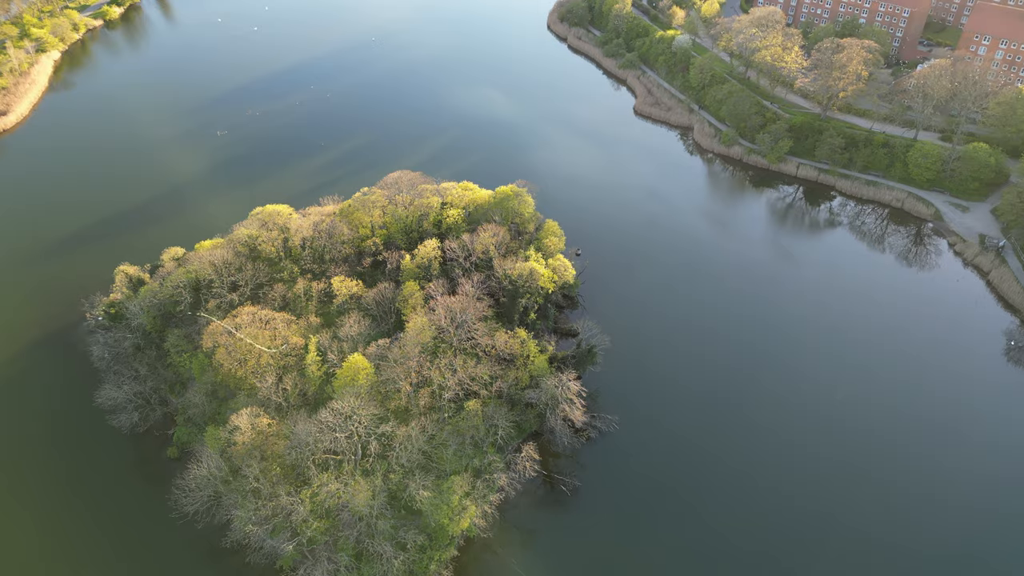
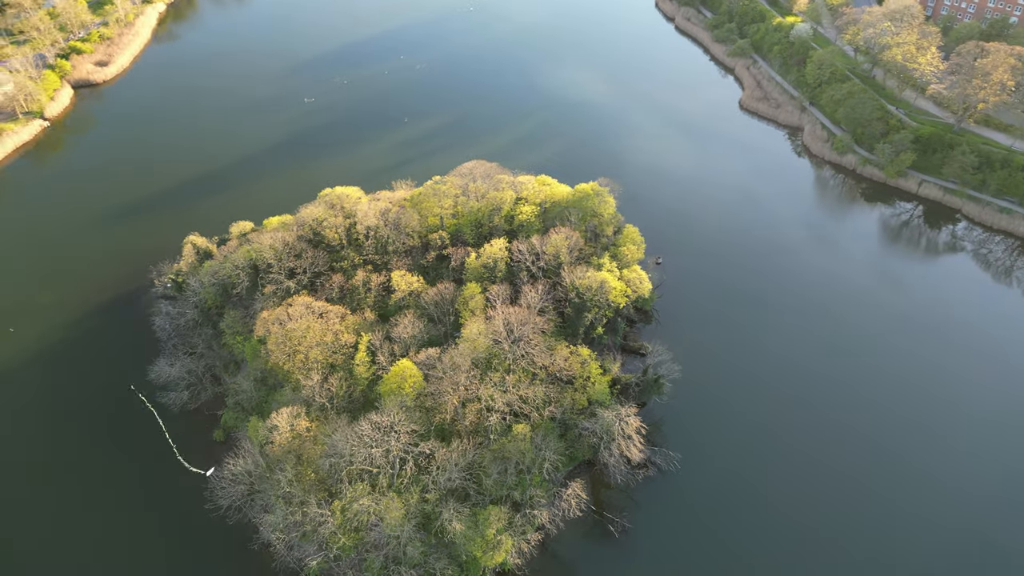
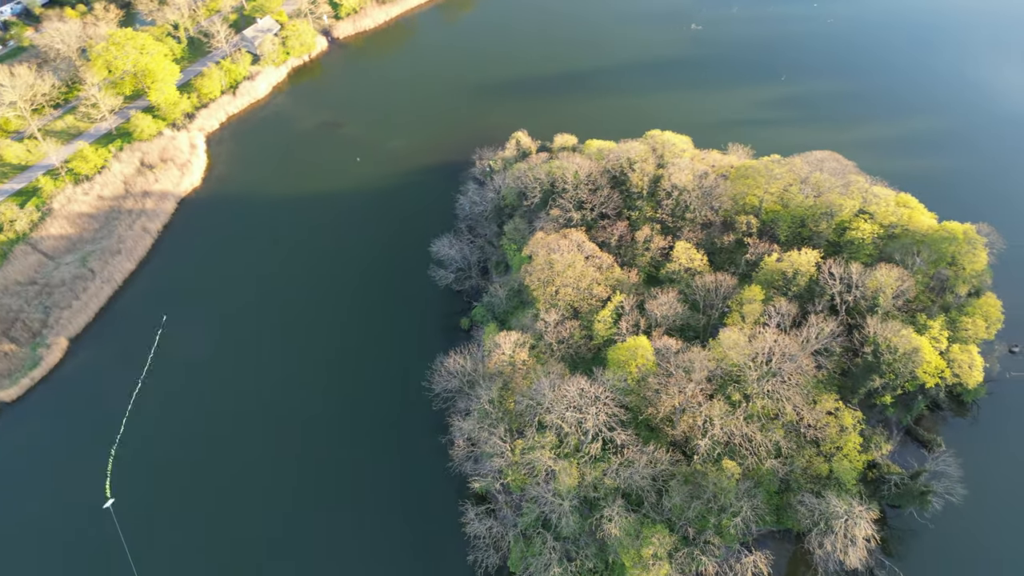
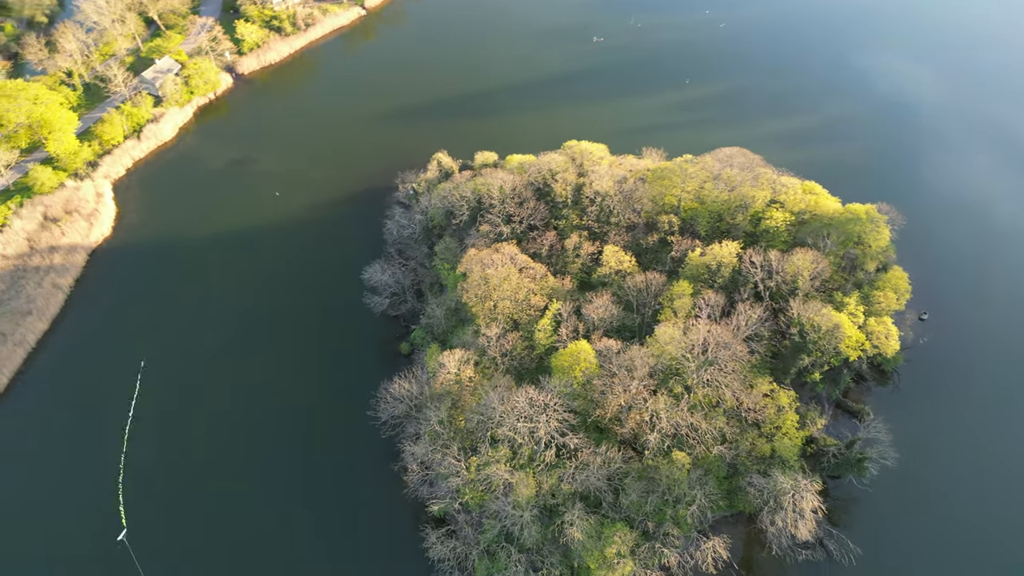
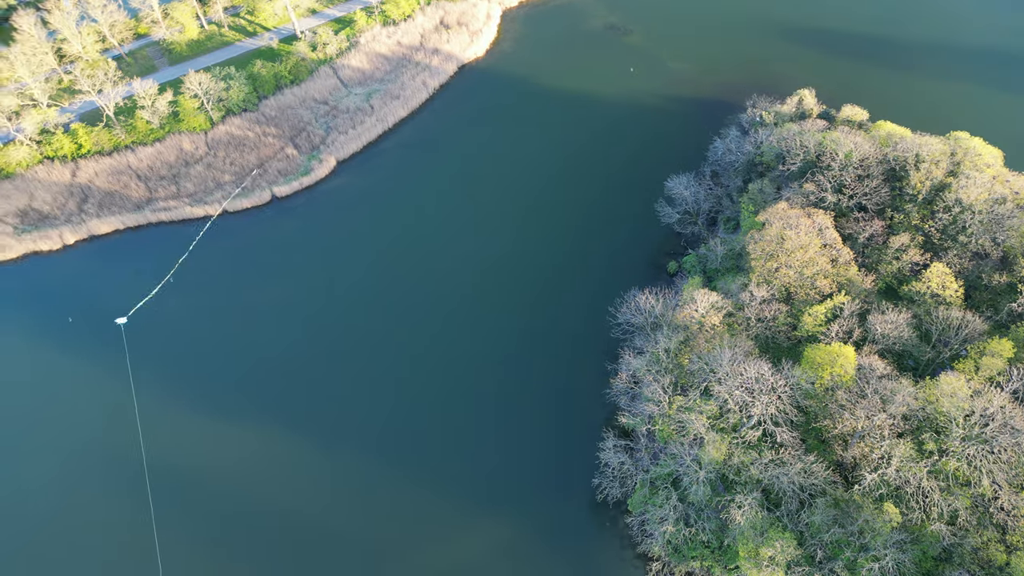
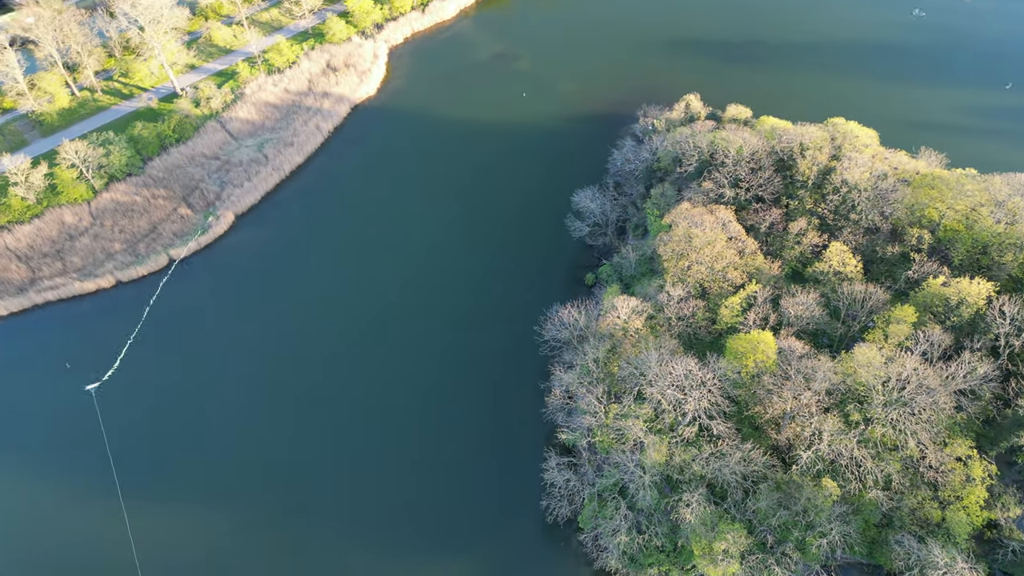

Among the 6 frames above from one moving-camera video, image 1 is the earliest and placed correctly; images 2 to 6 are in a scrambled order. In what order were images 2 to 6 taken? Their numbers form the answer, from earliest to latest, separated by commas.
2, 4, 3, 6, 5
